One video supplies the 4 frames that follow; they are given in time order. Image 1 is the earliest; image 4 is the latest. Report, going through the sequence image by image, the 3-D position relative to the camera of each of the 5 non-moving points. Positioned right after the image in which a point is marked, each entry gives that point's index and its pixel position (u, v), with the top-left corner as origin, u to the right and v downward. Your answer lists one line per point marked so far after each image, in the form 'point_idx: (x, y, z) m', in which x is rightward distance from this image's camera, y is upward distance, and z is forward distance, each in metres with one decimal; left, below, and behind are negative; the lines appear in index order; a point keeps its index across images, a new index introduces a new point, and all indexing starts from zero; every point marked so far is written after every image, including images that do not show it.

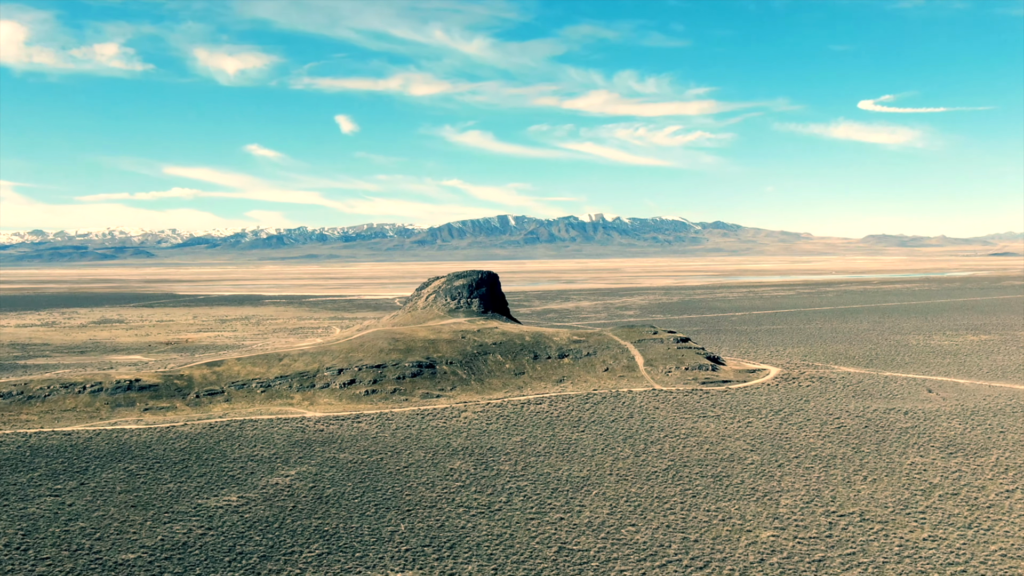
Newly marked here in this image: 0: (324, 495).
0: (-3.6, -4.0, +19.4) m
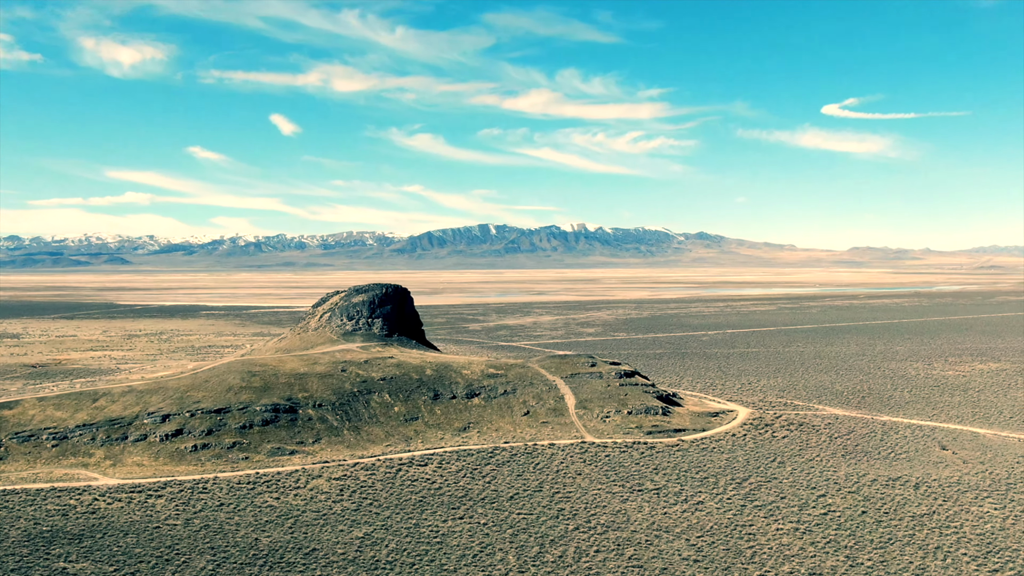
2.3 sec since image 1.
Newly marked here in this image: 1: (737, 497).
0: (-6.3, -4.3, +11.7) m
1: (+4.4, -4.0, +19.5) m
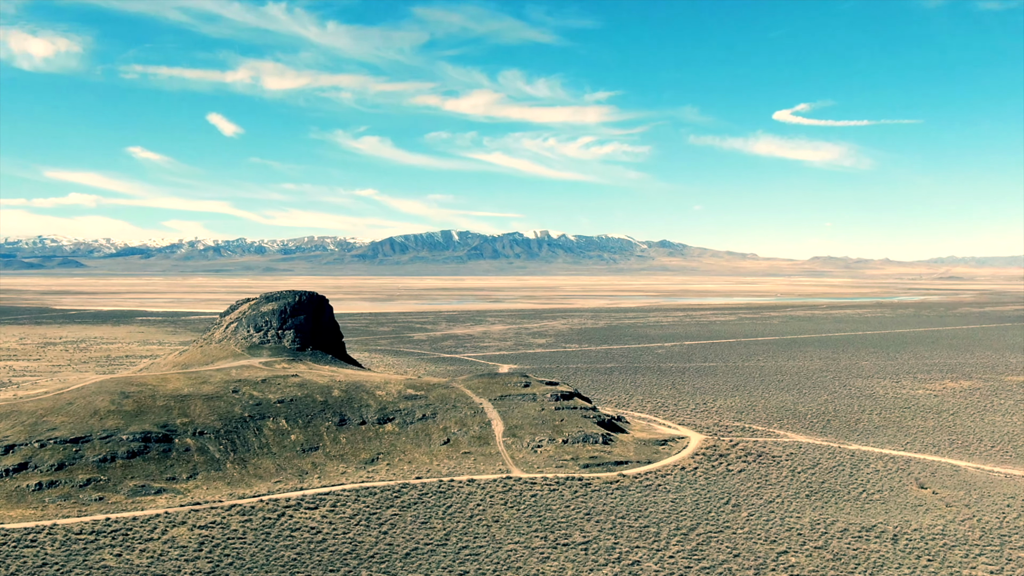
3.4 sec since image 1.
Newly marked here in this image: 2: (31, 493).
0: (-7.6, -4.4, +7.9) m
1: (+2.7, -4.2, +16.1) m
2: (-9.0, -3.8, +18.7) m
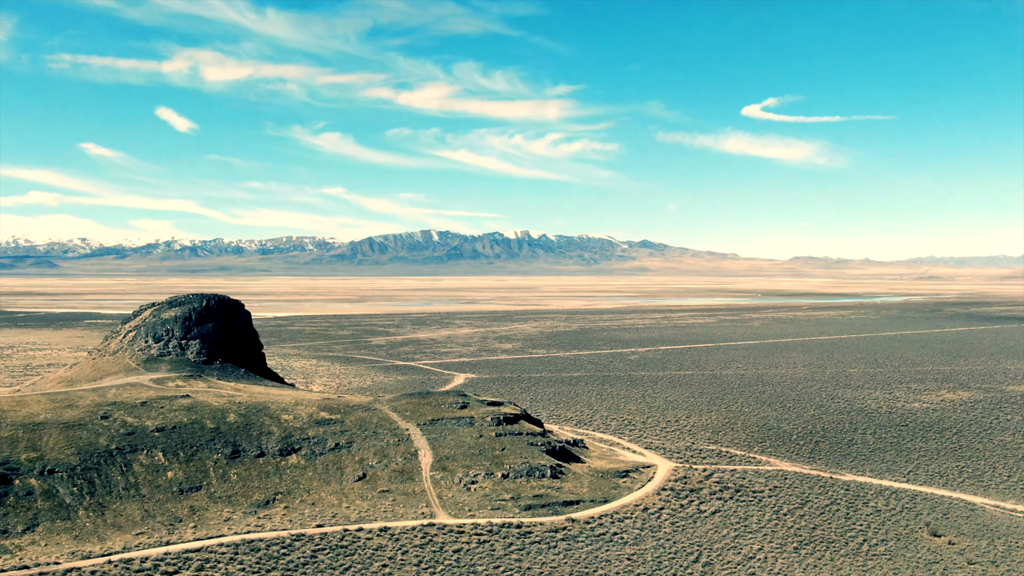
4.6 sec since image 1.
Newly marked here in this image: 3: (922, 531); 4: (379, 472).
0: (-8.7, -4.5, +3.9) m
1: (+1.5, -4.3, +12.2) m
2: (-10.3, -3.9, +14.6) m
3: (+7.1, -4.2, +17.5) m
4: (-2.6, -3.5, +19.5) m
